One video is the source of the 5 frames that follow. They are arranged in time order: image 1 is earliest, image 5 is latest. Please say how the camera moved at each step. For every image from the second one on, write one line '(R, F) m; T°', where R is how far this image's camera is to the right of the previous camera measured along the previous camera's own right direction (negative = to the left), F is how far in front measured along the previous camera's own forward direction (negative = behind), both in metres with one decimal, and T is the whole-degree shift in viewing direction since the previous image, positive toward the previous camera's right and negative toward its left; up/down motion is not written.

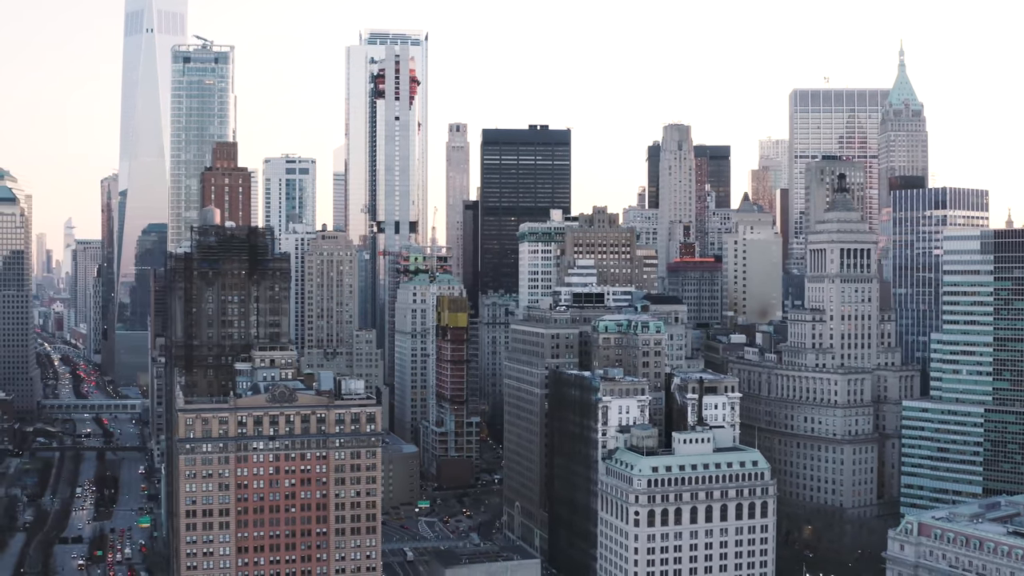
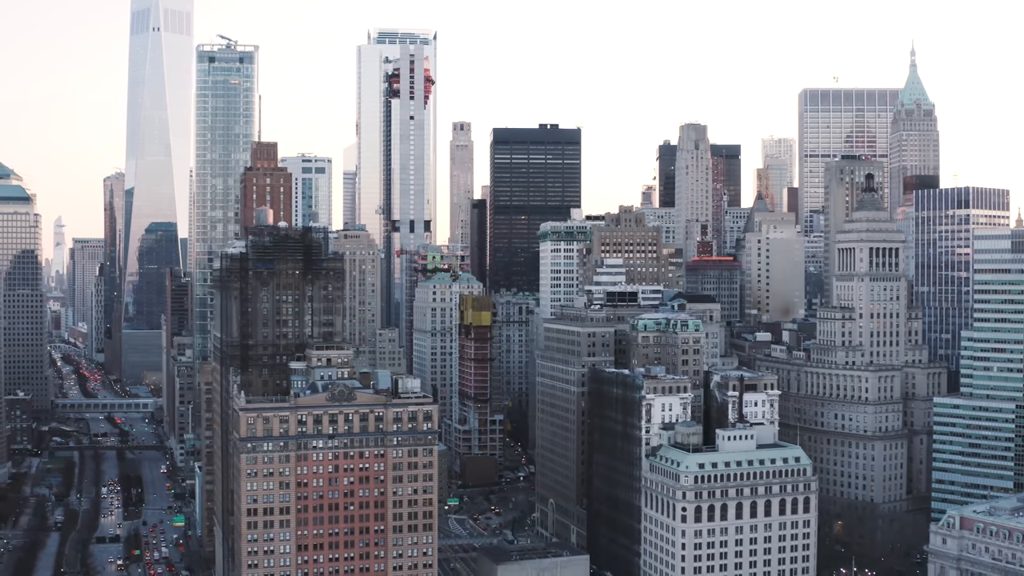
(-10.9, -2.0) m; +1°
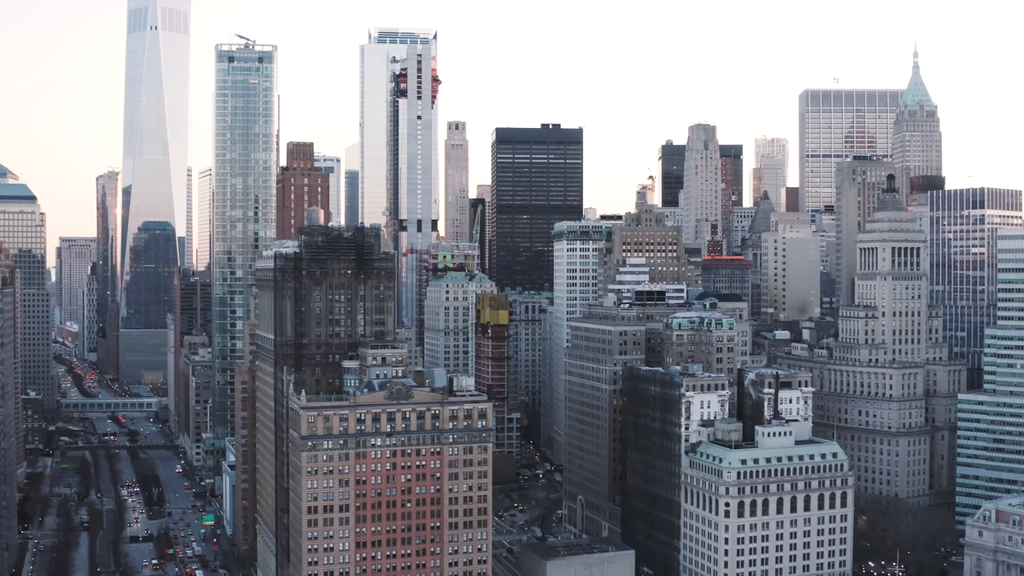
(-12.7, -2.2) m; +2°
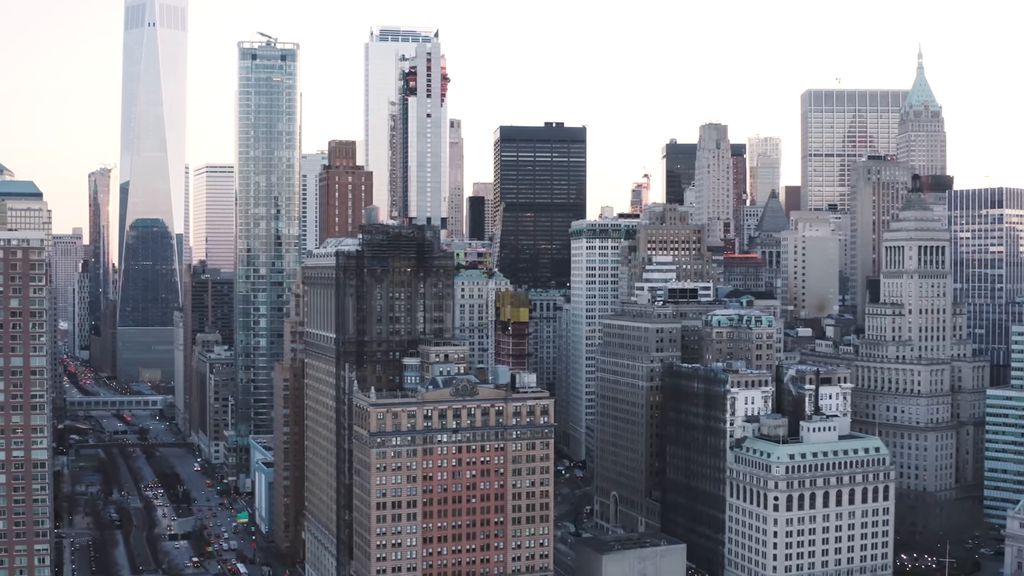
(-14.7, -1.8) m; +2°
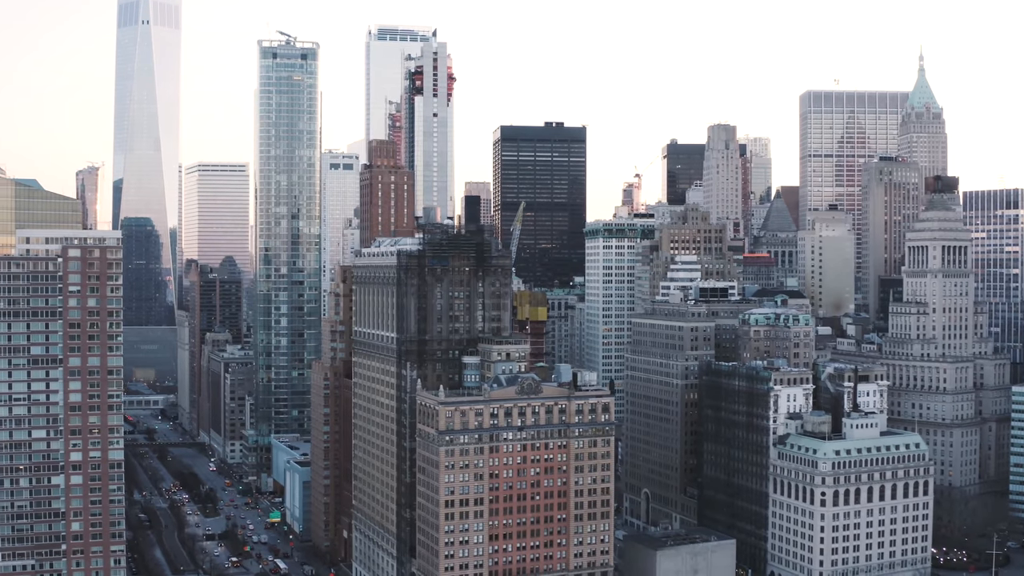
(-15.6, -1.2) m; +2°
